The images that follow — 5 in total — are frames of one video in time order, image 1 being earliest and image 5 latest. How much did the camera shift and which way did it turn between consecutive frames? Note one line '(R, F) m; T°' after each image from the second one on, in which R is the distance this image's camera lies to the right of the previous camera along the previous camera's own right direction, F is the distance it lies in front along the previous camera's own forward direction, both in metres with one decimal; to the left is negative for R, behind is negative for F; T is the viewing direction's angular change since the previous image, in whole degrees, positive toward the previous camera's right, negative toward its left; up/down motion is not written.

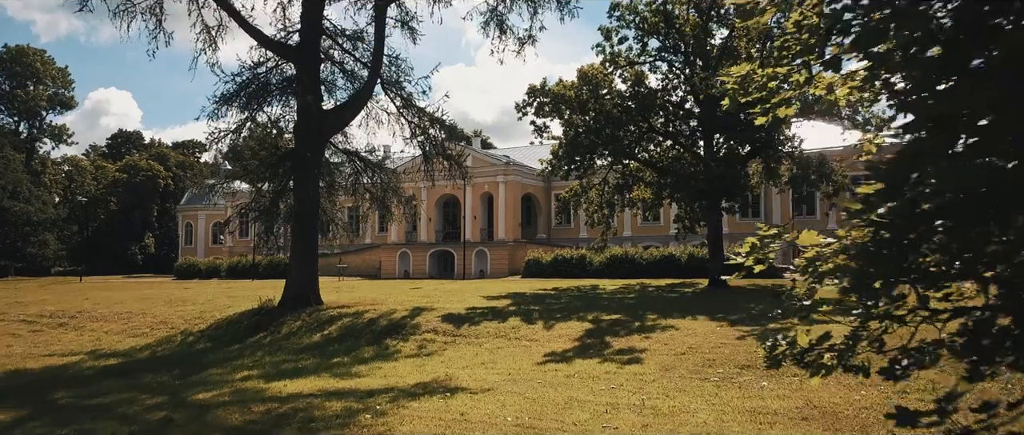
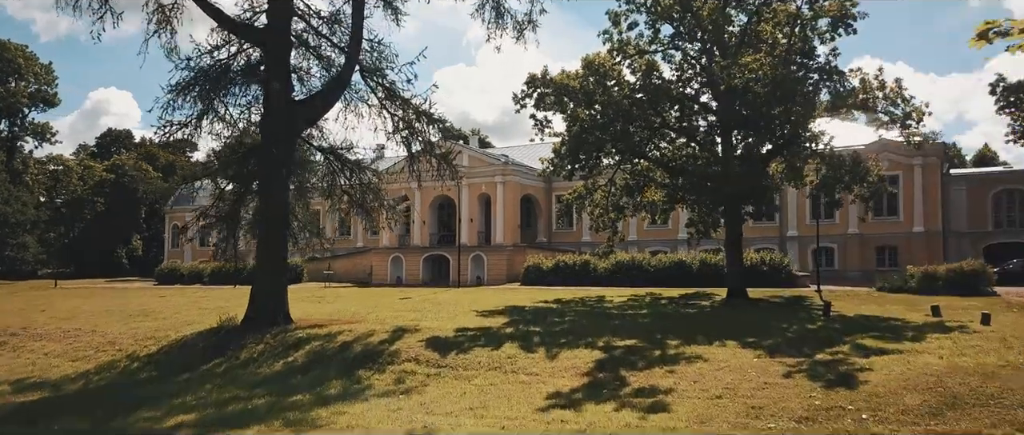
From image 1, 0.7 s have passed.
(+0.1, +2.6) m; 0°
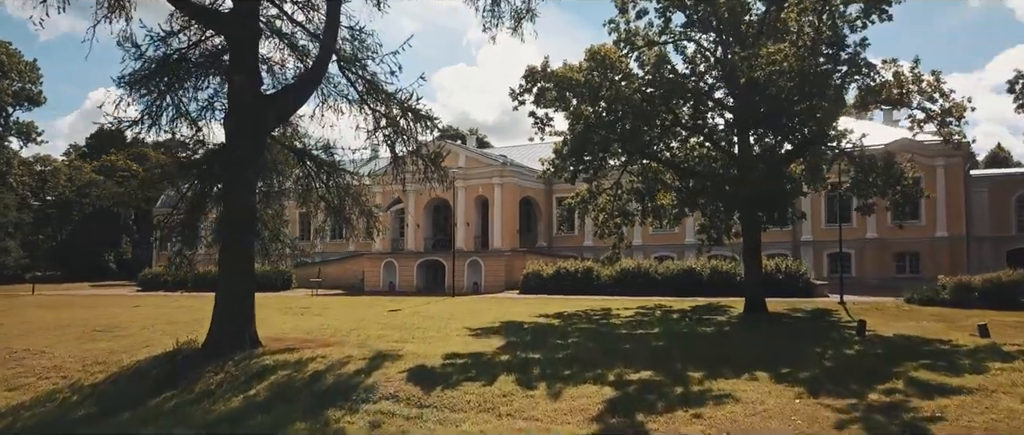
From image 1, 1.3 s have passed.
(+0.1, +2.1) m; 0°
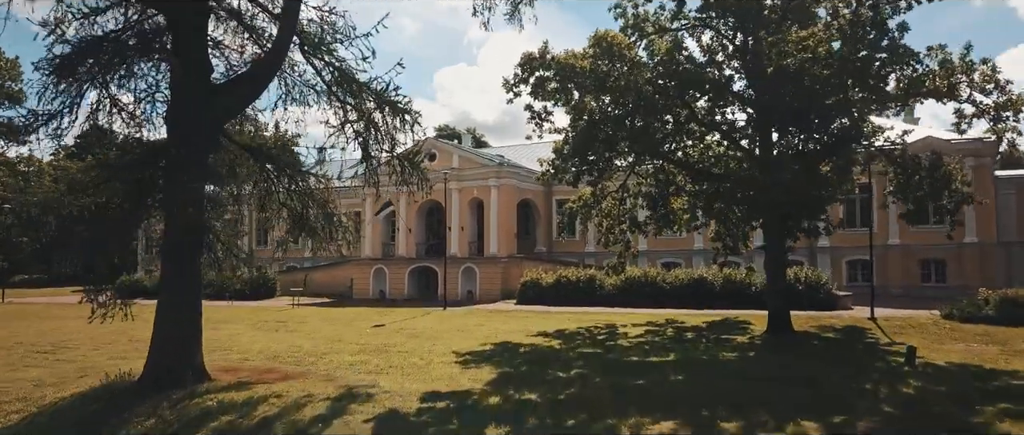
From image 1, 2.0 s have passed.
(+0.1, +2.4) m; 0°
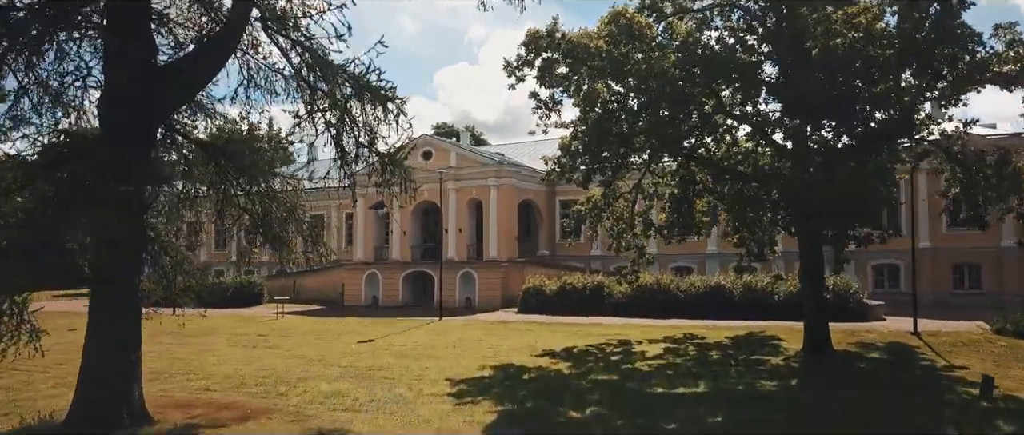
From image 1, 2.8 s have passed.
(-0.1, +2.3) m; 0°
